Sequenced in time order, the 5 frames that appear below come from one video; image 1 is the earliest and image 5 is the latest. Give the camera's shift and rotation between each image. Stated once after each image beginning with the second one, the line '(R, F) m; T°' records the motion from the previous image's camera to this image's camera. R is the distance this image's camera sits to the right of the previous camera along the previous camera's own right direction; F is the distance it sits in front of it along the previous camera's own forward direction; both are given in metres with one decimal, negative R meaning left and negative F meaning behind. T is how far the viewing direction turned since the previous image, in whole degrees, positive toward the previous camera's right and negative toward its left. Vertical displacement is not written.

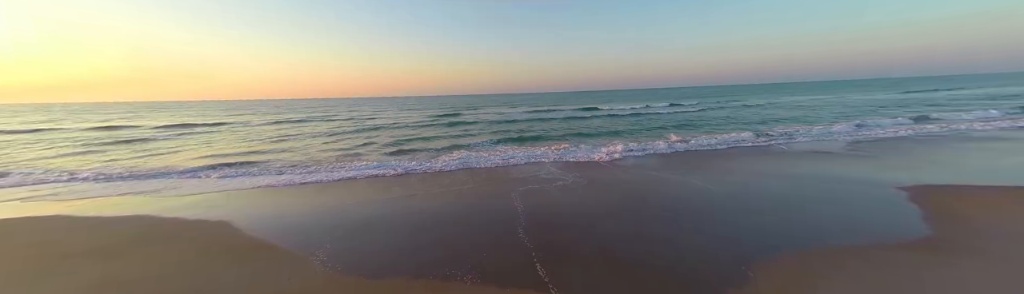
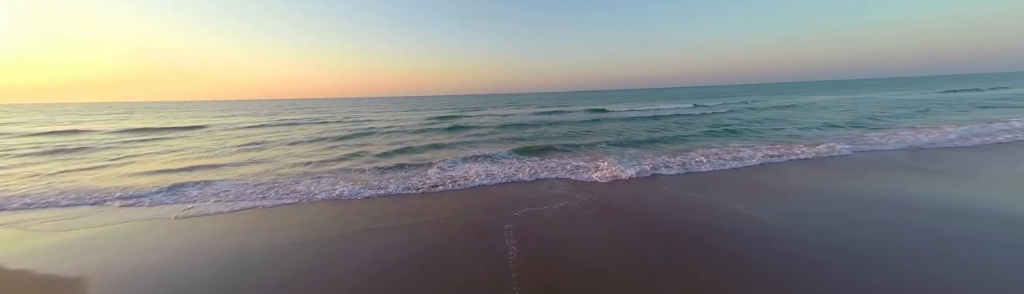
(-0.1, +1.6) m; 0°
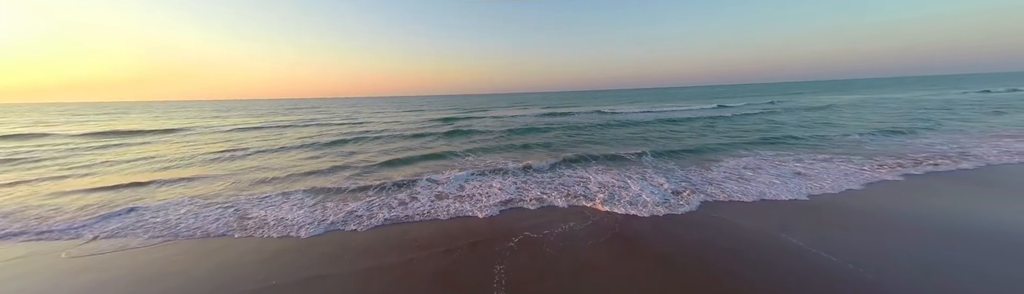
(-0.3, +1.3) m; 0°
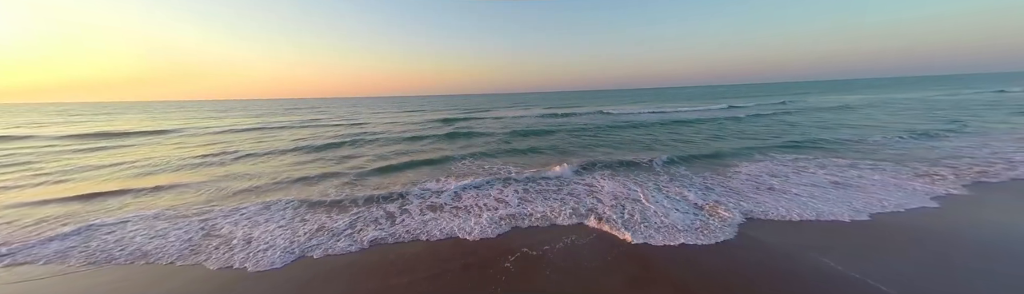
(-0.1, +0.5) m; 0°
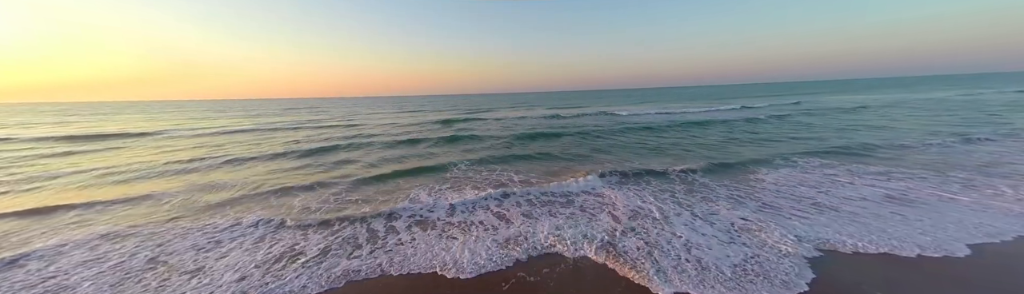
(-0.1, +0.6) m; 0°
